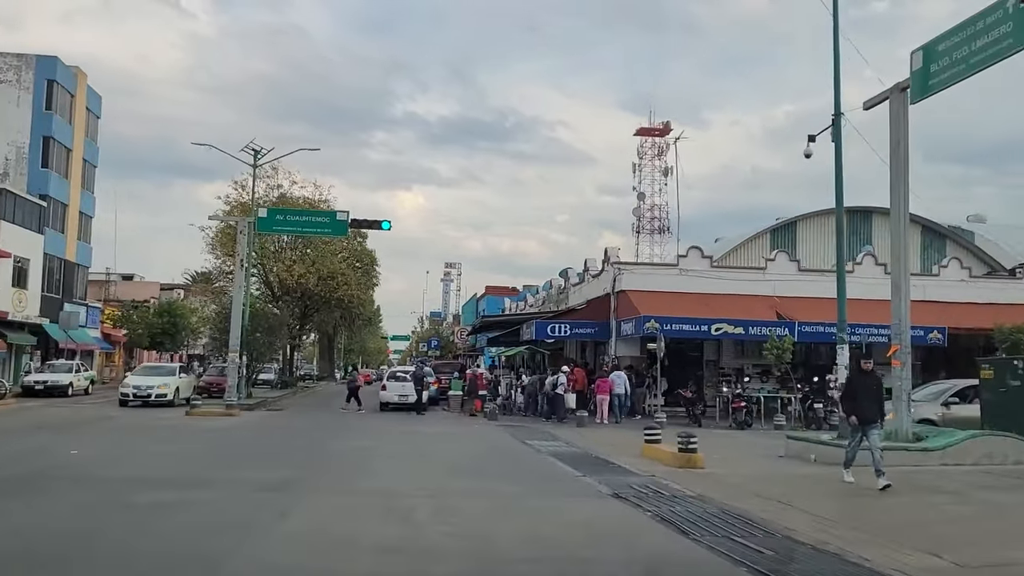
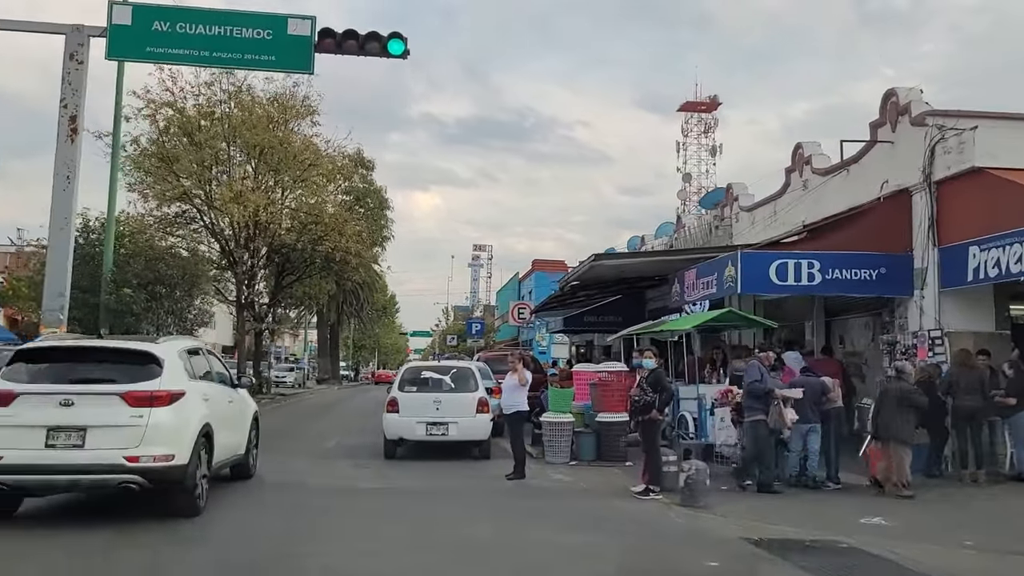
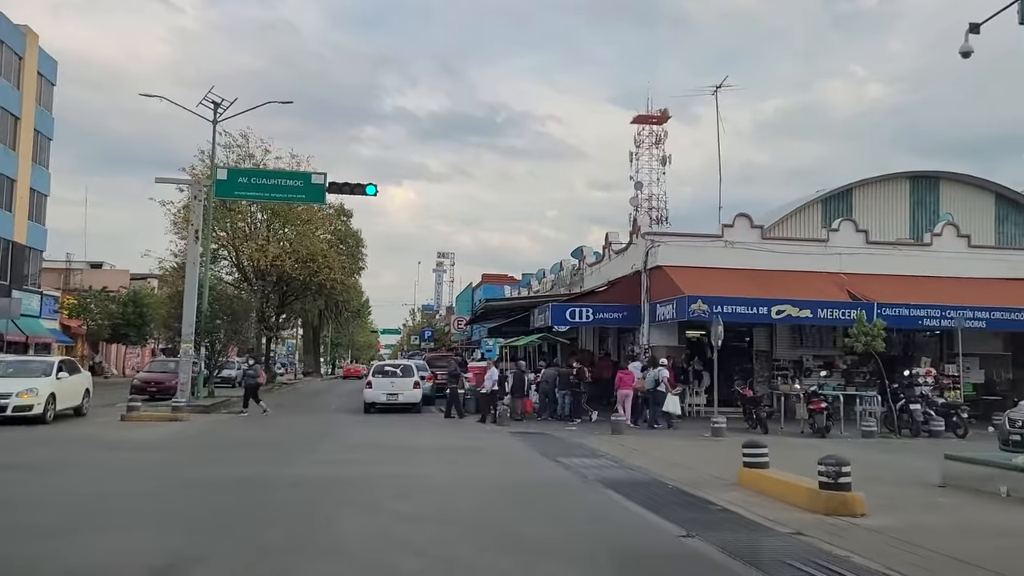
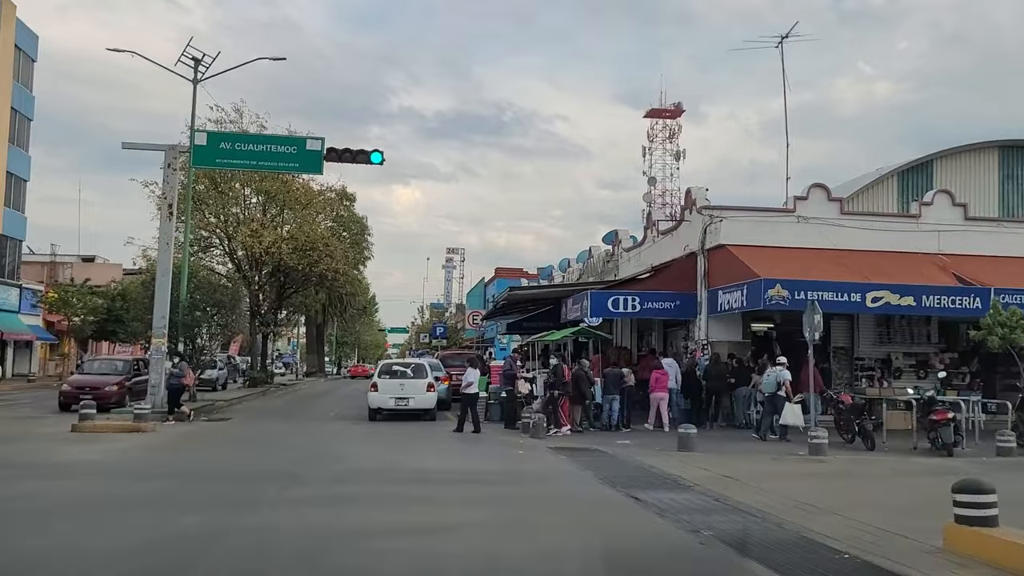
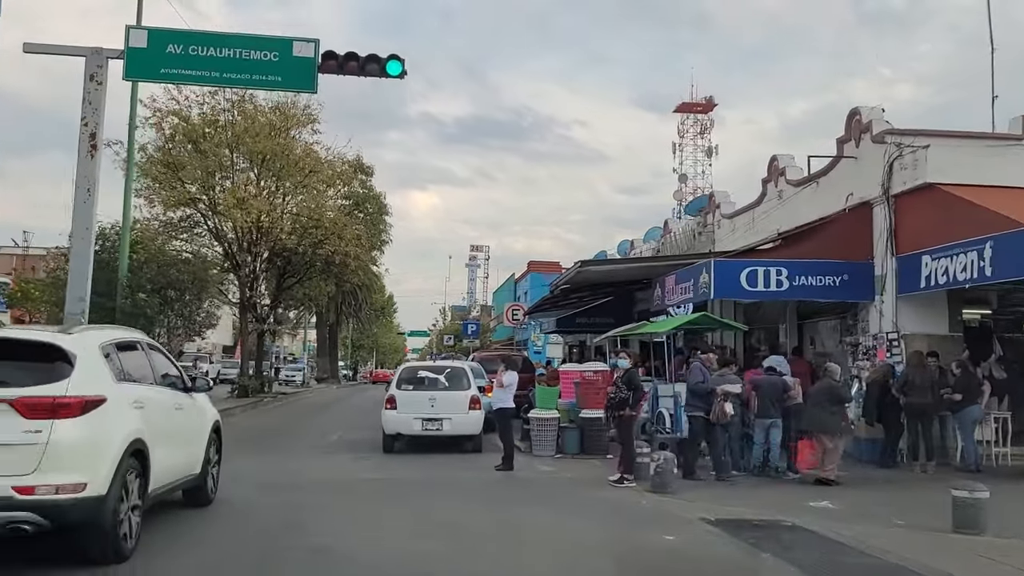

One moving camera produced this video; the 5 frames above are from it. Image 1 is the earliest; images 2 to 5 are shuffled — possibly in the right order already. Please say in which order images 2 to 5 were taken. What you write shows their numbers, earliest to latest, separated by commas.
3, 4, 5, 2
